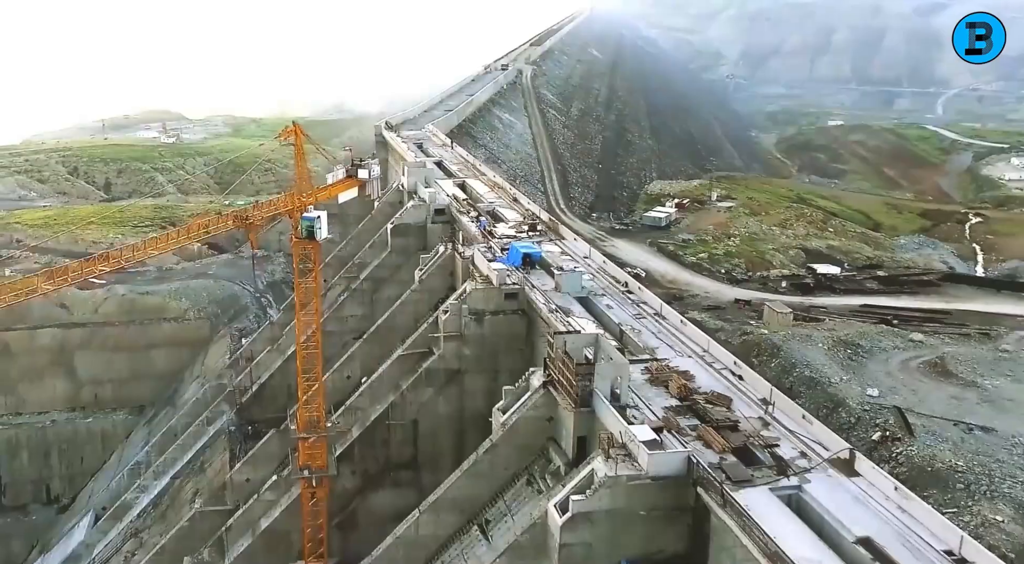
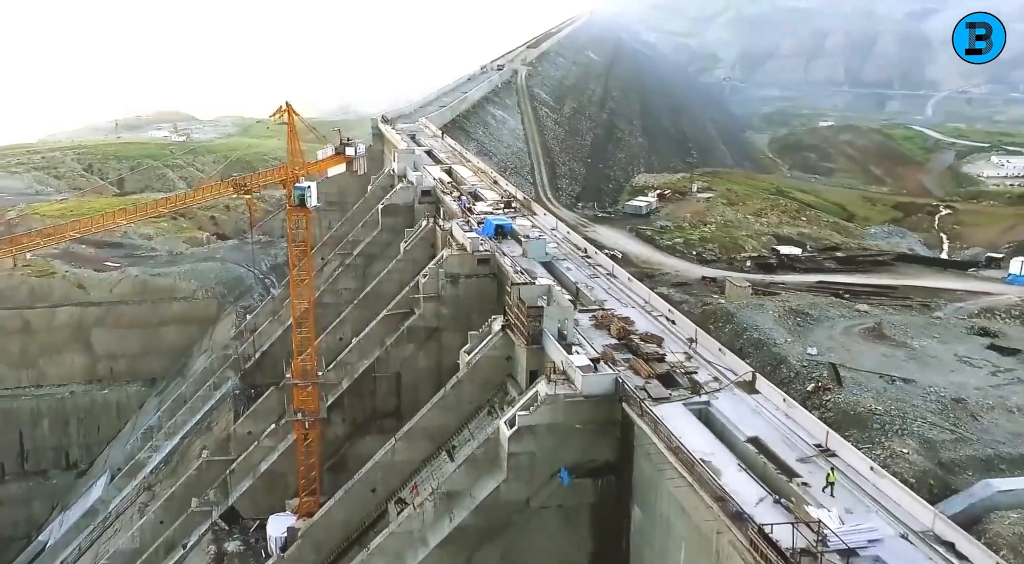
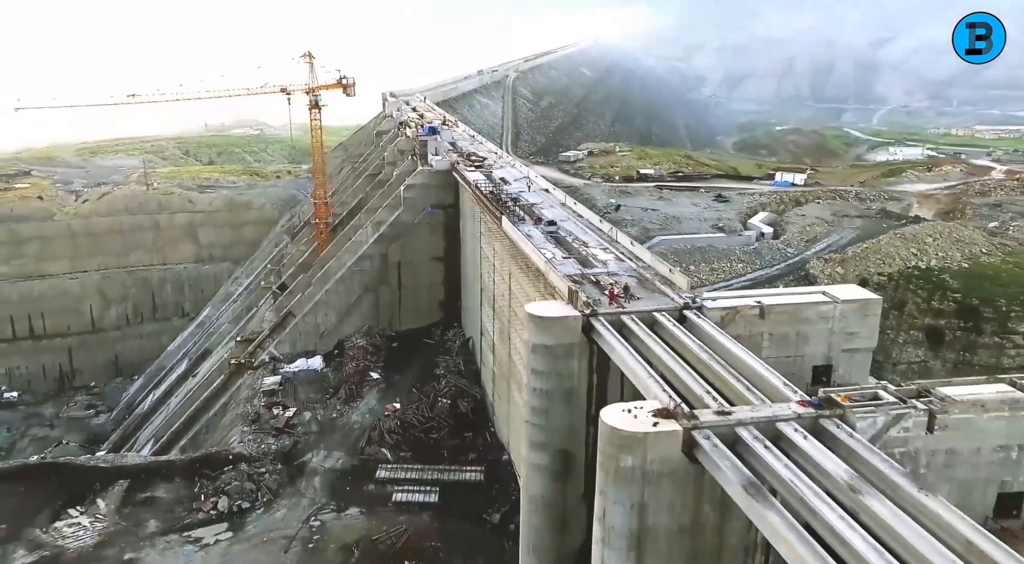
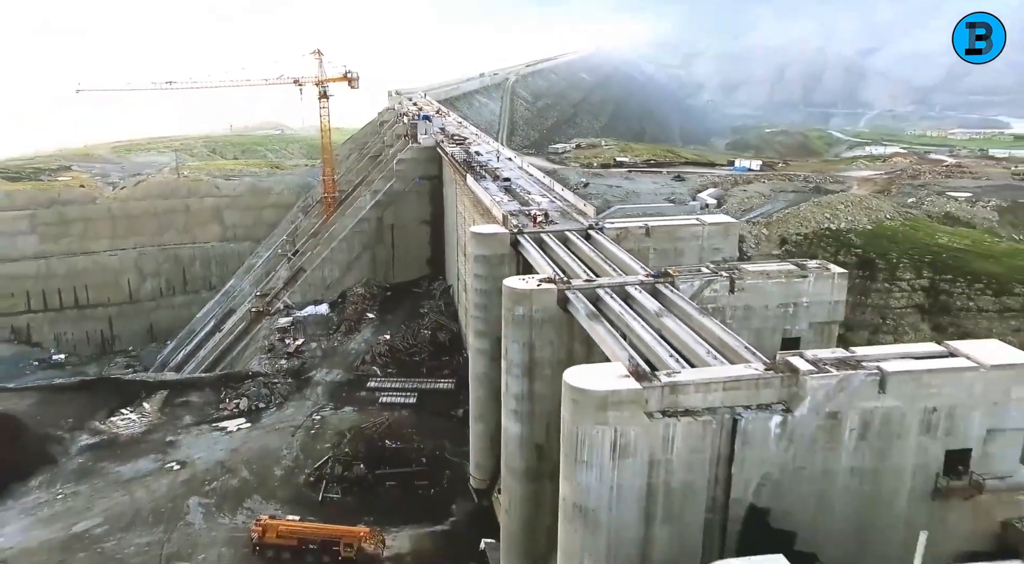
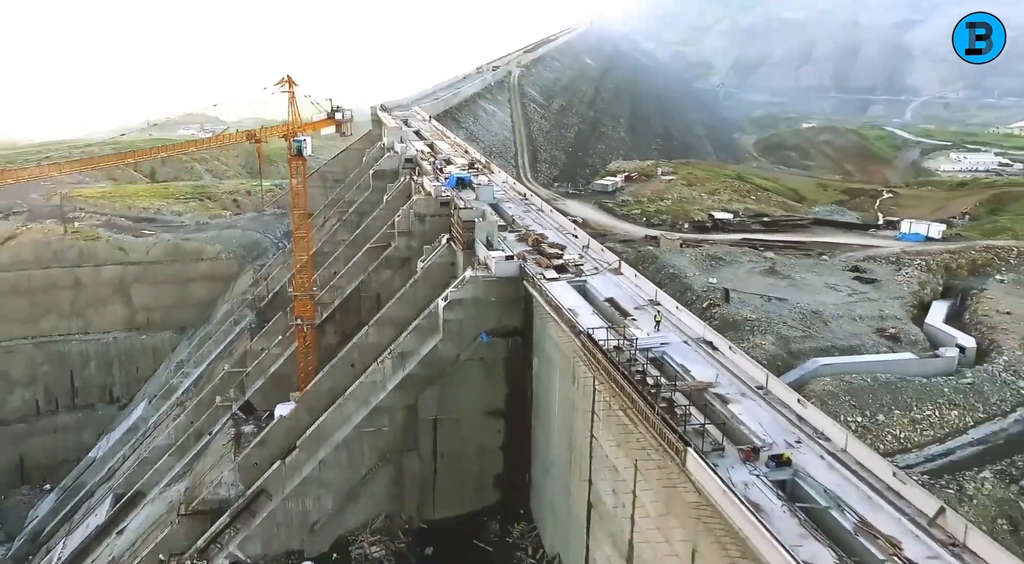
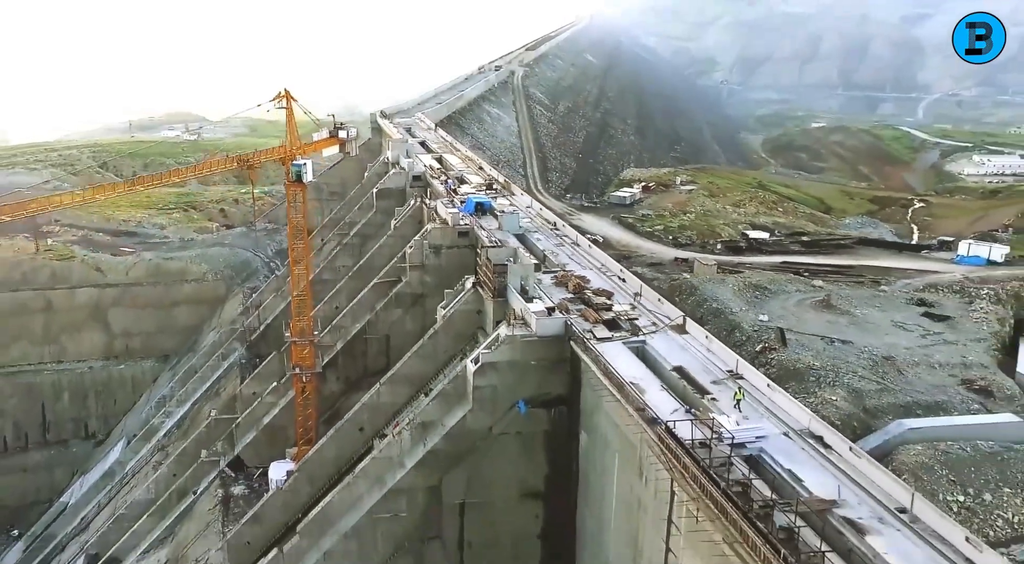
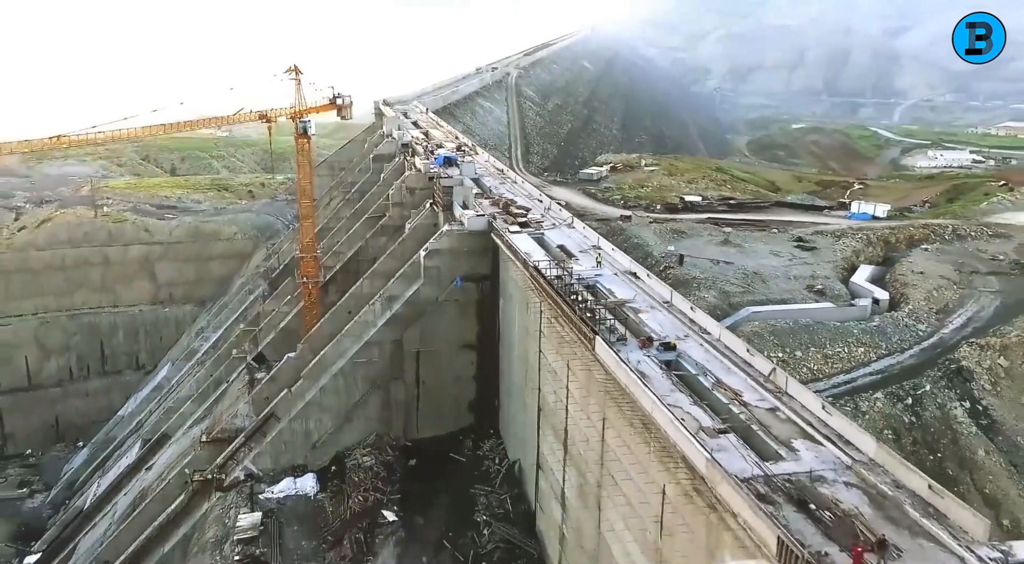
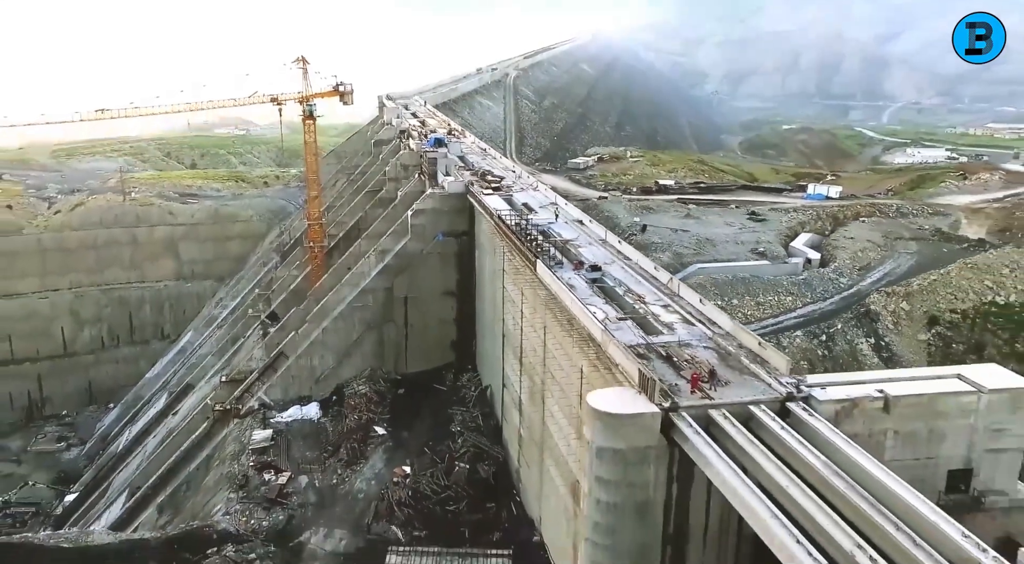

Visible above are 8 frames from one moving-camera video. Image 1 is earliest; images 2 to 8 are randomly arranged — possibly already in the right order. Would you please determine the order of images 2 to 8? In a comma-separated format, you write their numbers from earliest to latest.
2, 6, 5, 7, 8, 3, 4
